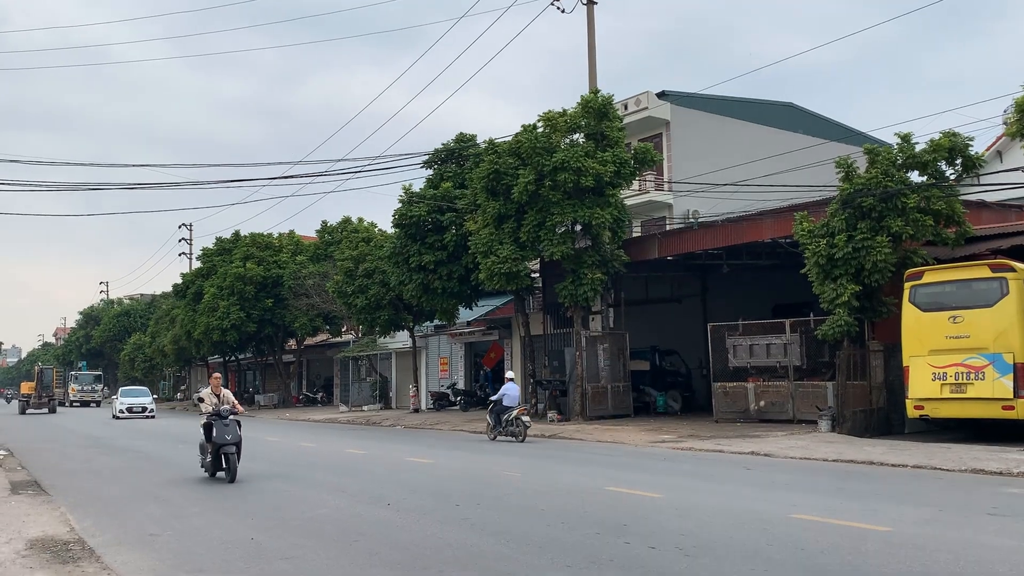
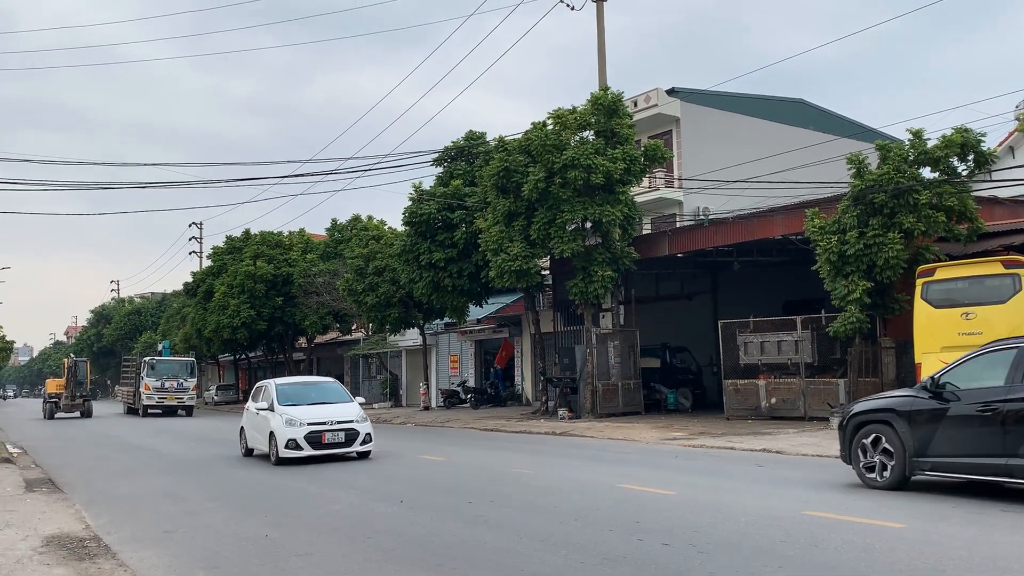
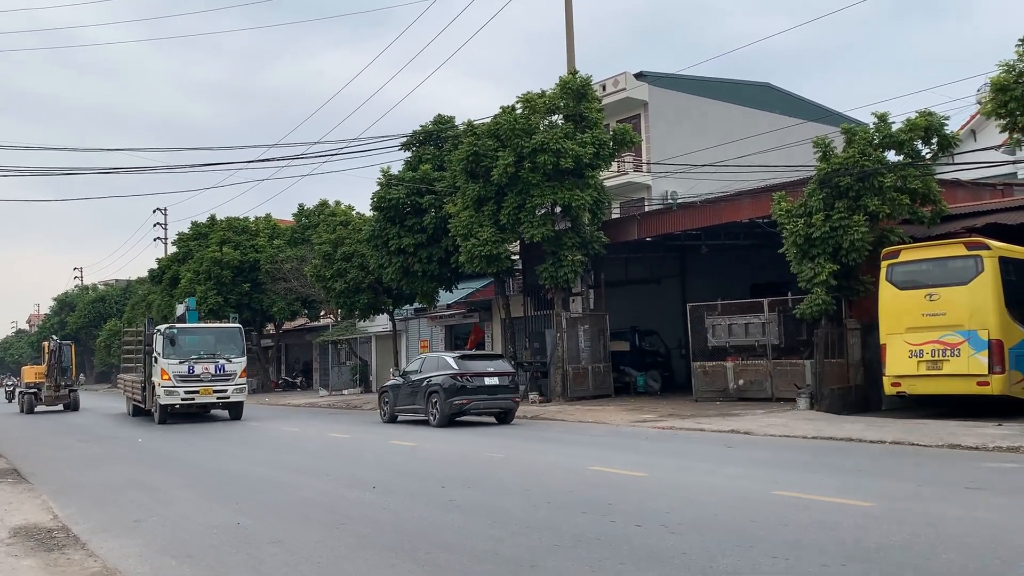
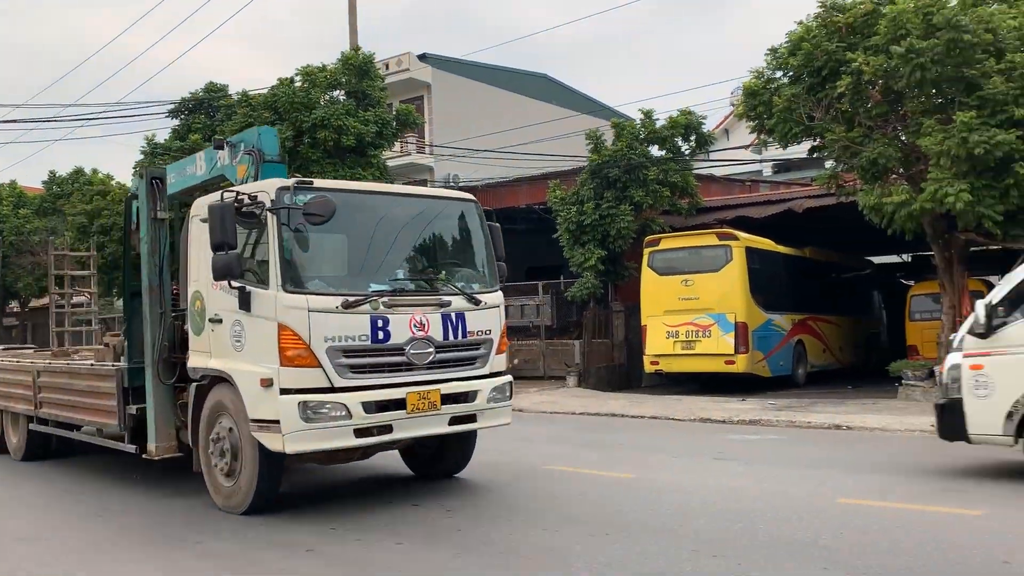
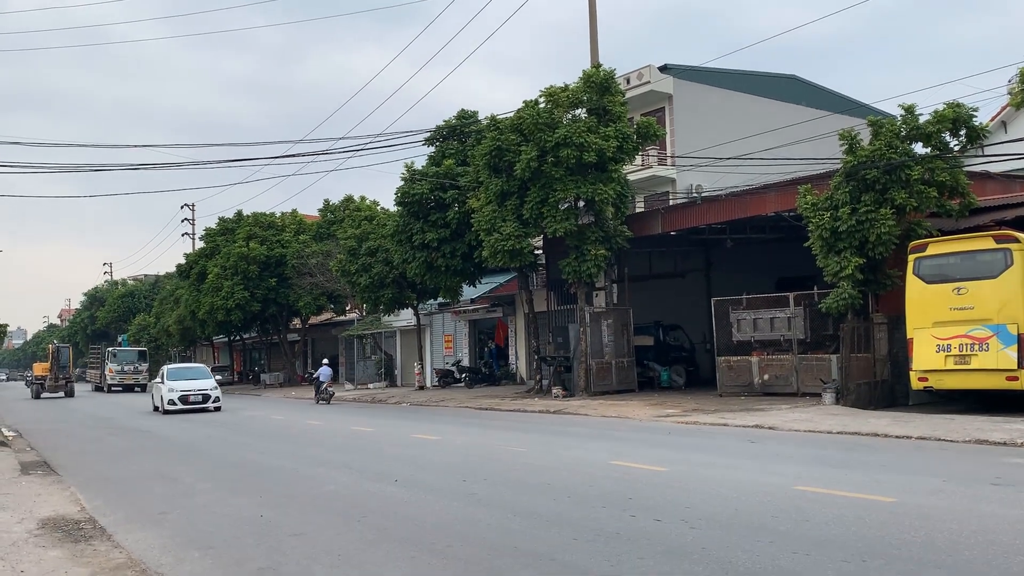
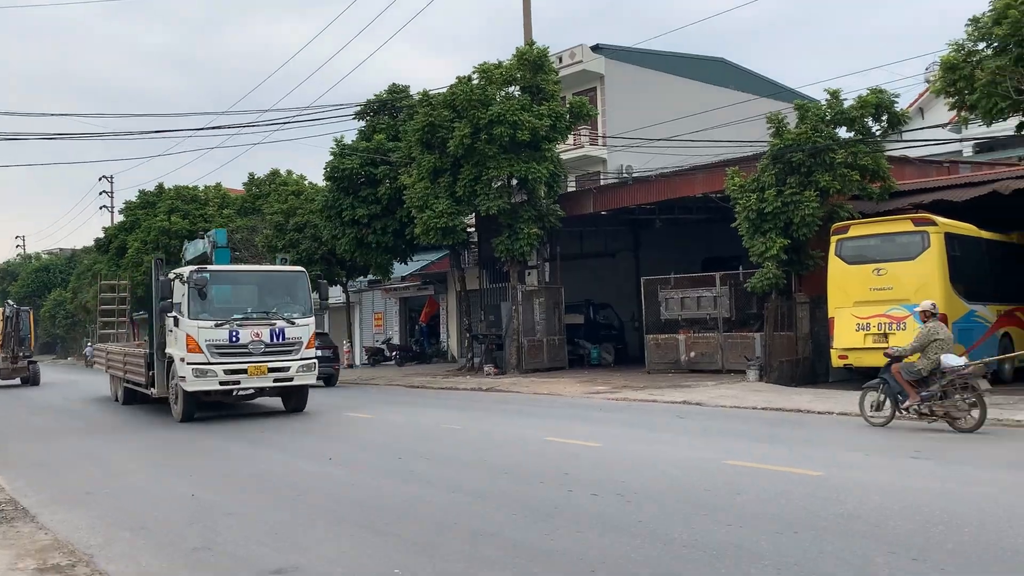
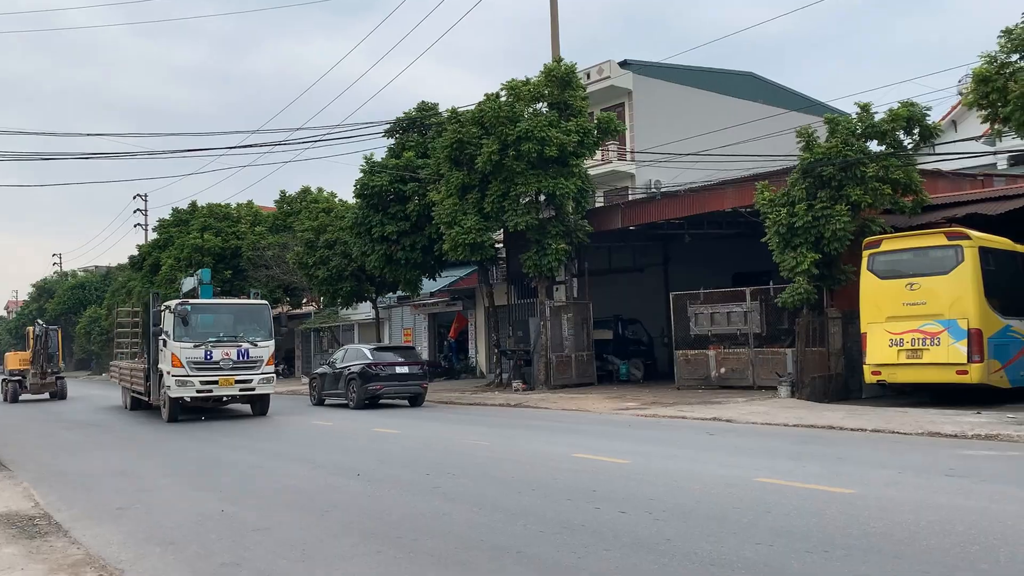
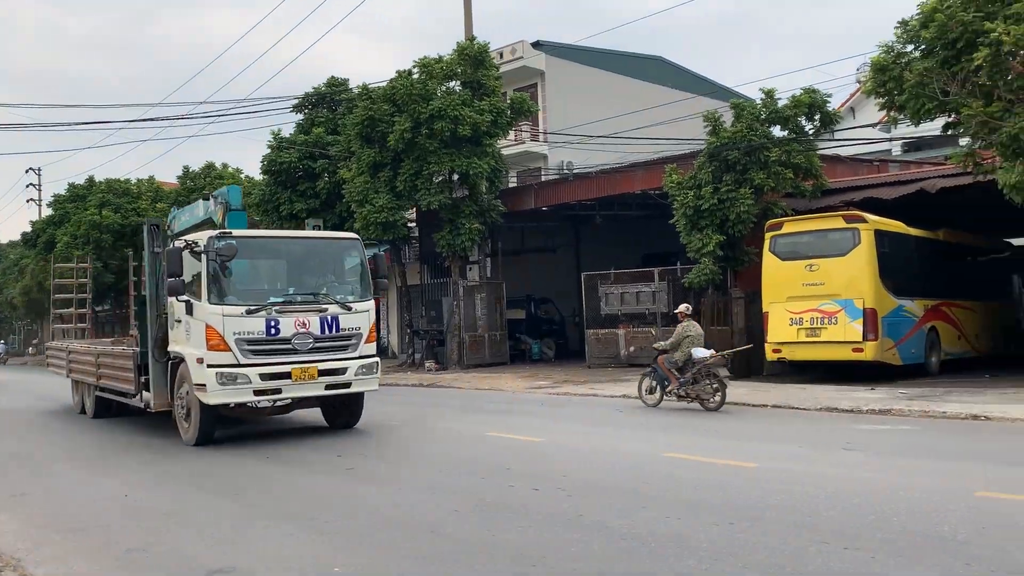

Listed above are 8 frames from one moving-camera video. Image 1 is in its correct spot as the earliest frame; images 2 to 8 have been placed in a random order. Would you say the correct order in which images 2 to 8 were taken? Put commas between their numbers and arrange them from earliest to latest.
5, 2, 3, 7, 6, 8, 4
